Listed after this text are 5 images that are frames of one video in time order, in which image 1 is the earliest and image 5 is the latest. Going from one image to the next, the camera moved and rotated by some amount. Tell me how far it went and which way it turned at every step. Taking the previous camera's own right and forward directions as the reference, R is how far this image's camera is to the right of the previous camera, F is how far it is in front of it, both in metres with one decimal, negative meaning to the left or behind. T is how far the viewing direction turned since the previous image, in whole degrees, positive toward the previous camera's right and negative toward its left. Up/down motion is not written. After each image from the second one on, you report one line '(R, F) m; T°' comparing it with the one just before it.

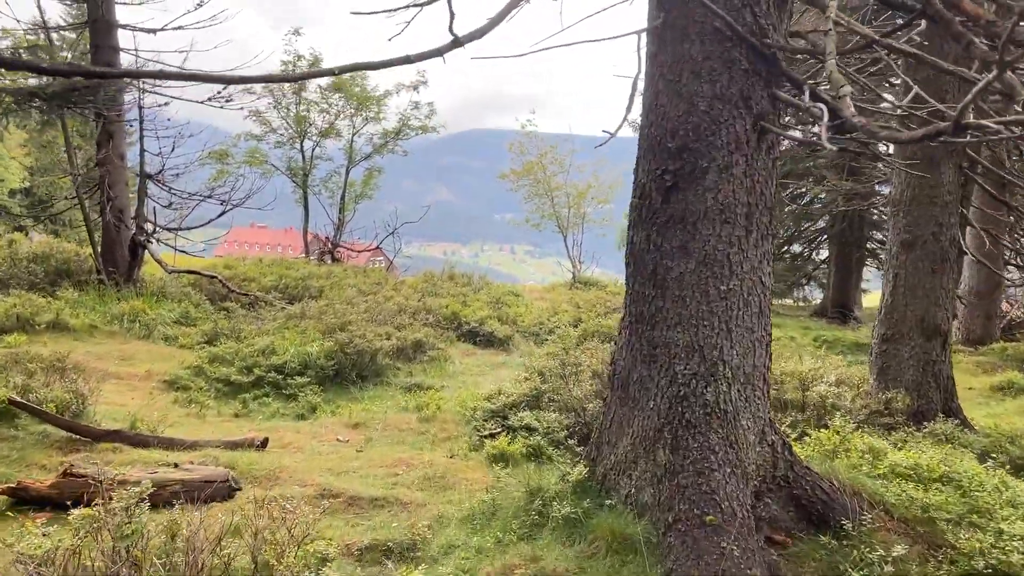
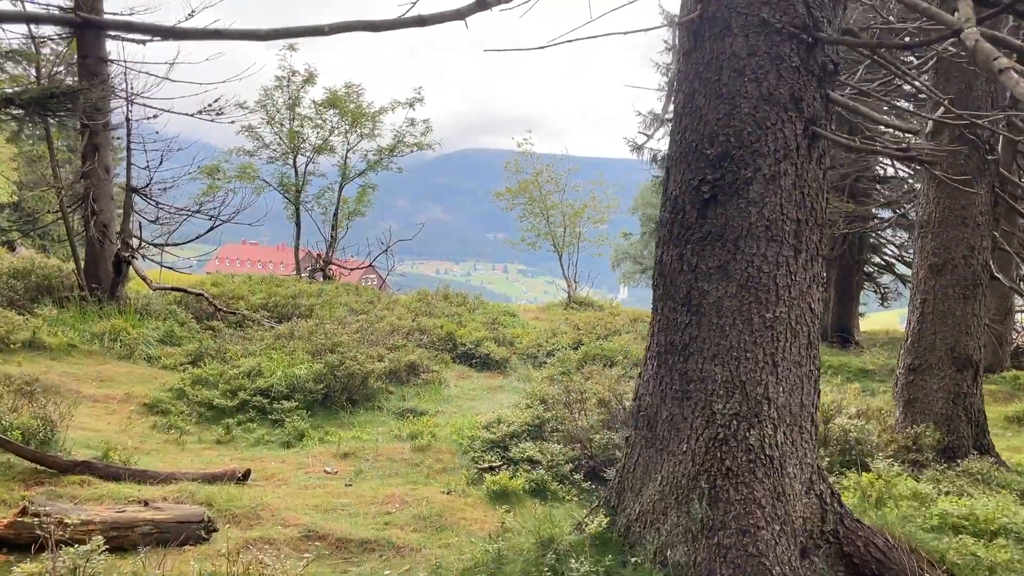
(-0.1, +0.3) m; +1°
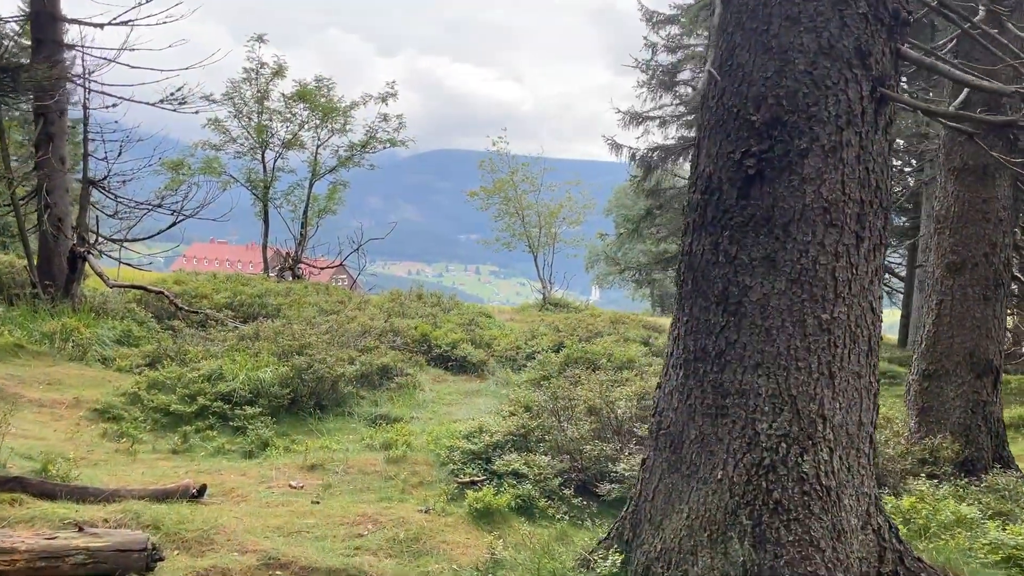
(-0.1, +0.4) m; +2°
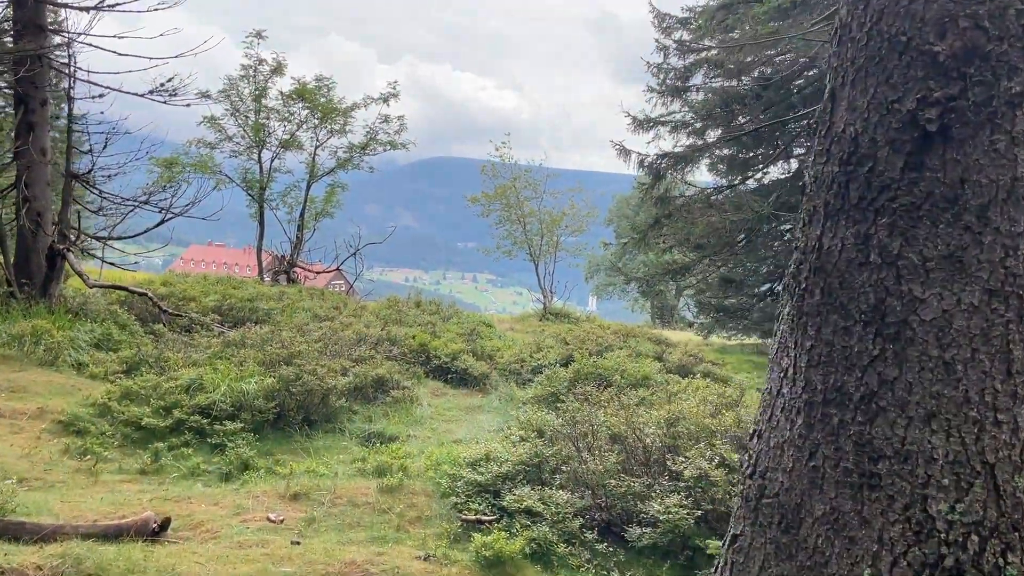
(-0.1, +0.6) m; 0°
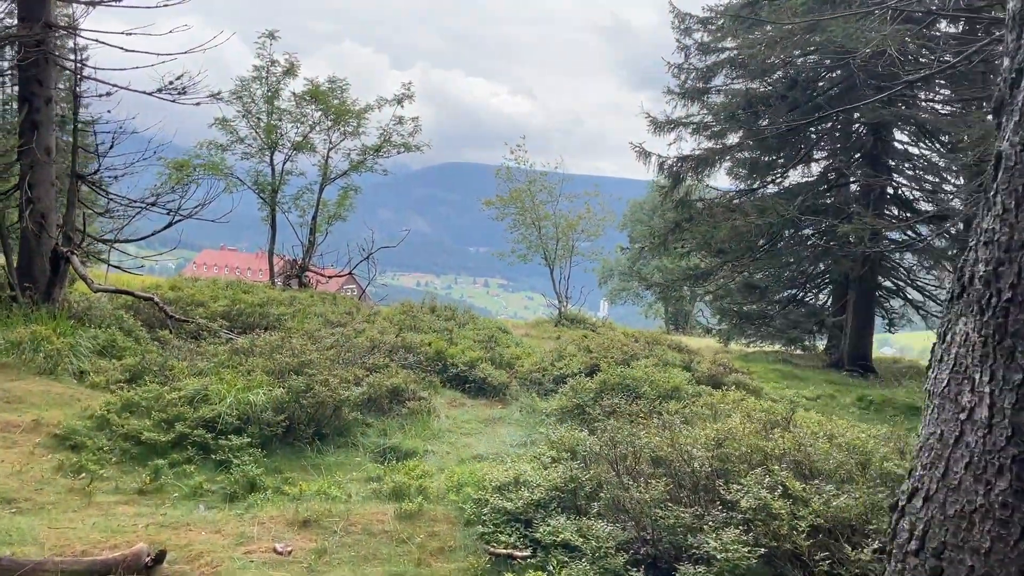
(-0.1, +0.4) m; -1°
